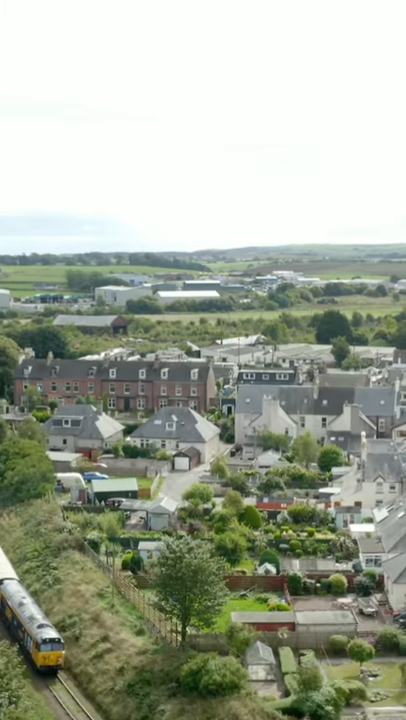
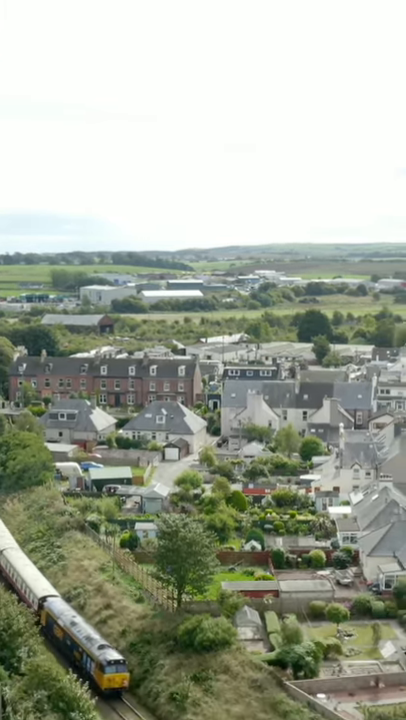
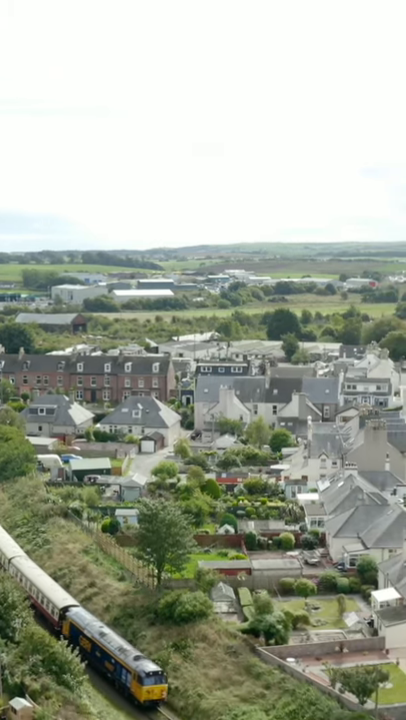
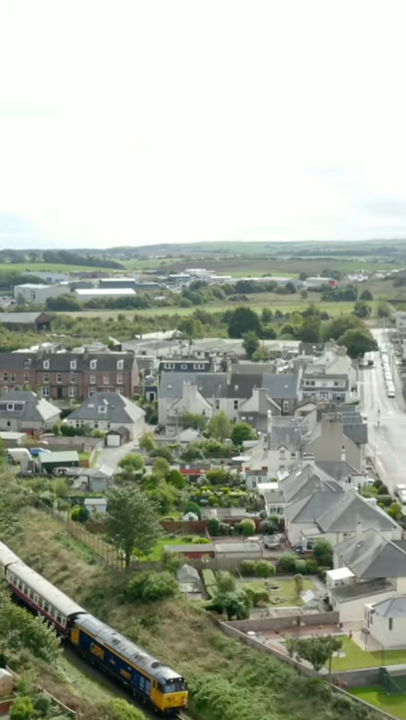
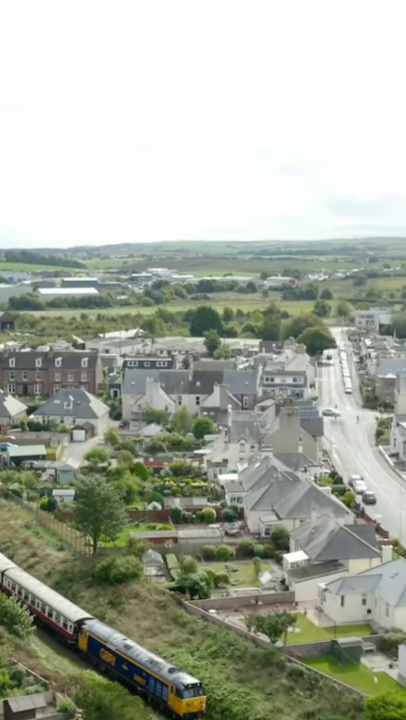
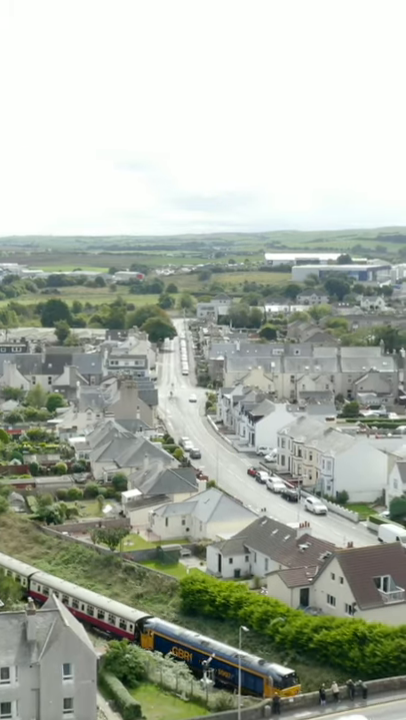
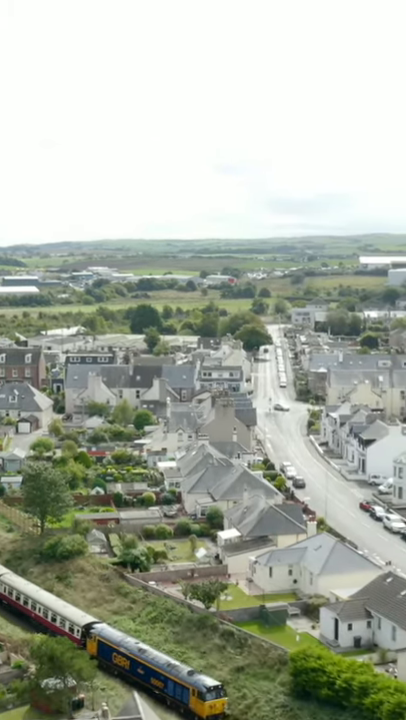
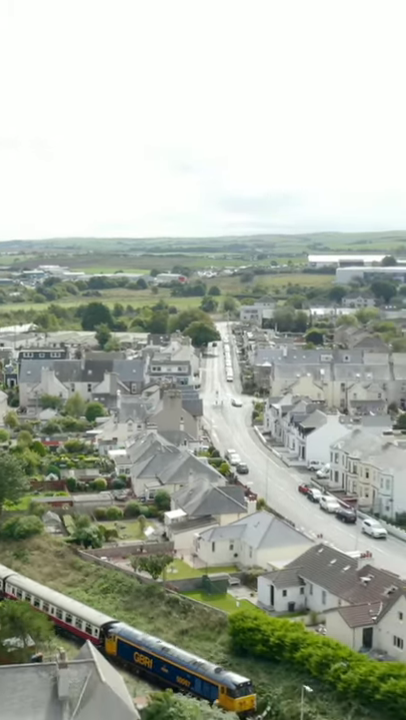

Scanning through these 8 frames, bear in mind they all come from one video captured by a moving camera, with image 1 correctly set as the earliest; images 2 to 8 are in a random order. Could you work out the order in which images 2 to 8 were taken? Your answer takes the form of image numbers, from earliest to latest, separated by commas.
2, 3, 4, 5, 7, 8, 6
